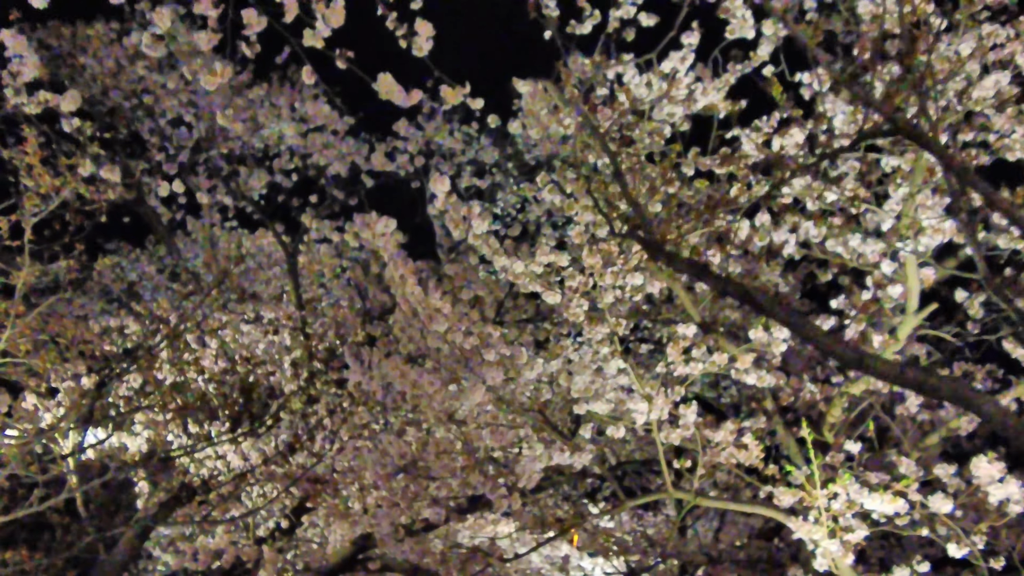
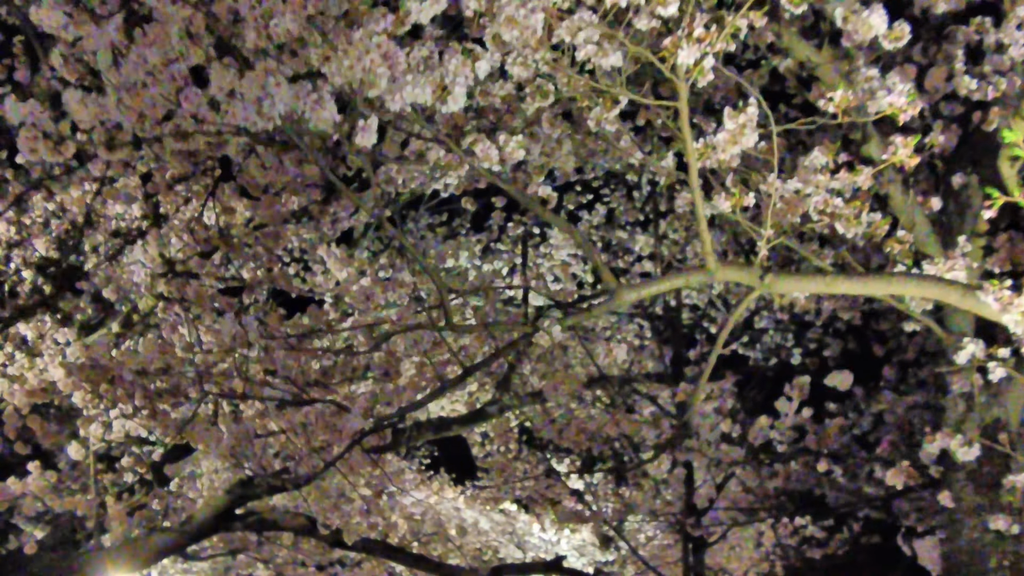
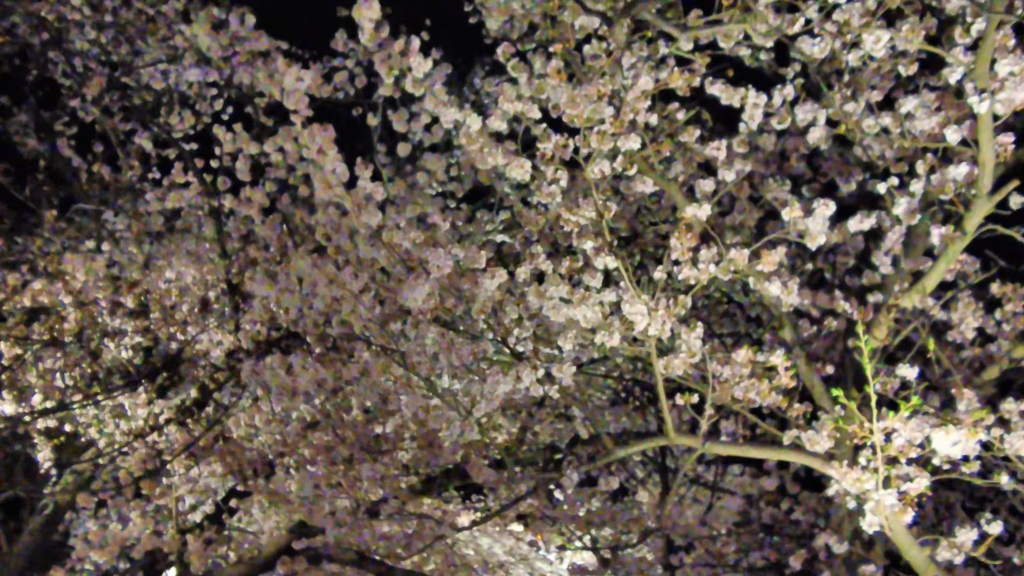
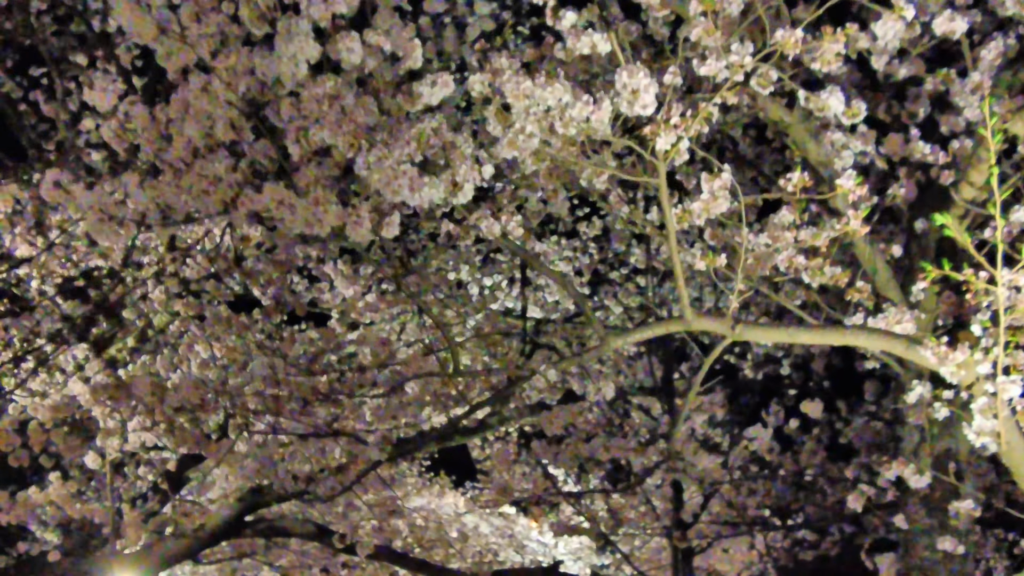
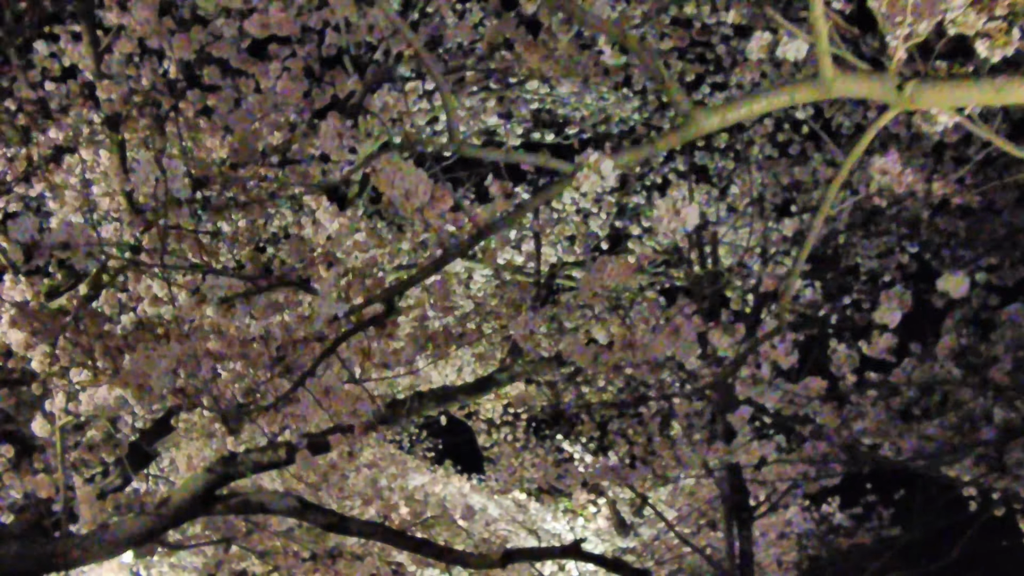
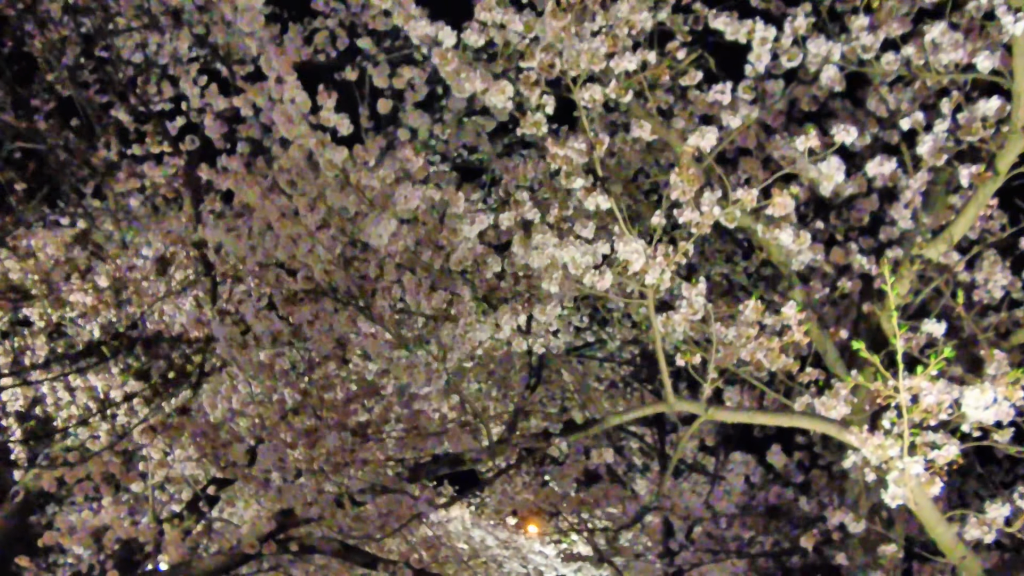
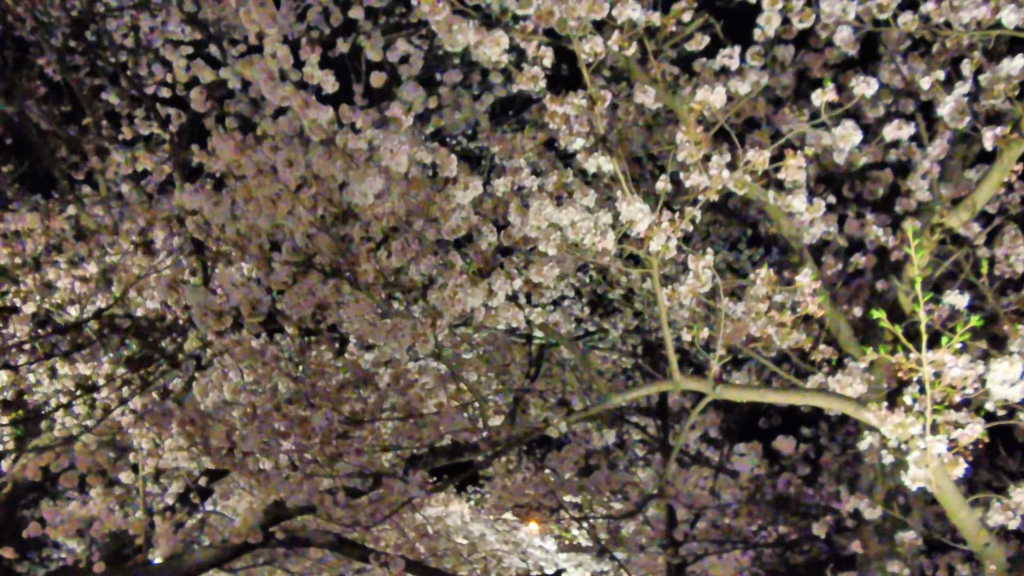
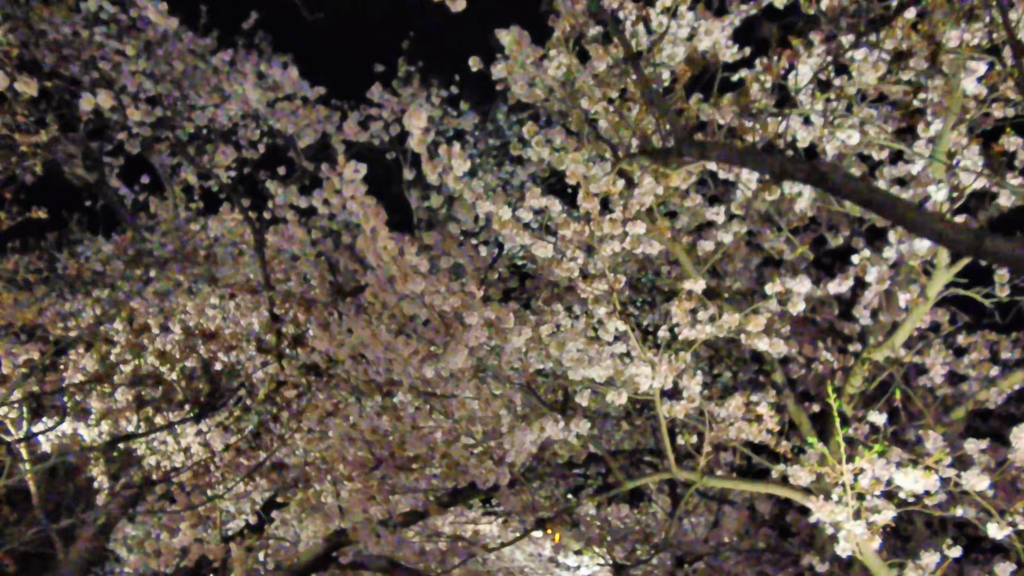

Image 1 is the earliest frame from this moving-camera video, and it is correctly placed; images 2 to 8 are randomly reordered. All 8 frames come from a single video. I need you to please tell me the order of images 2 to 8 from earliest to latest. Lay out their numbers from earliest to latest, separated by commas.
8, 3, 6, 7, 4, 2, 5
